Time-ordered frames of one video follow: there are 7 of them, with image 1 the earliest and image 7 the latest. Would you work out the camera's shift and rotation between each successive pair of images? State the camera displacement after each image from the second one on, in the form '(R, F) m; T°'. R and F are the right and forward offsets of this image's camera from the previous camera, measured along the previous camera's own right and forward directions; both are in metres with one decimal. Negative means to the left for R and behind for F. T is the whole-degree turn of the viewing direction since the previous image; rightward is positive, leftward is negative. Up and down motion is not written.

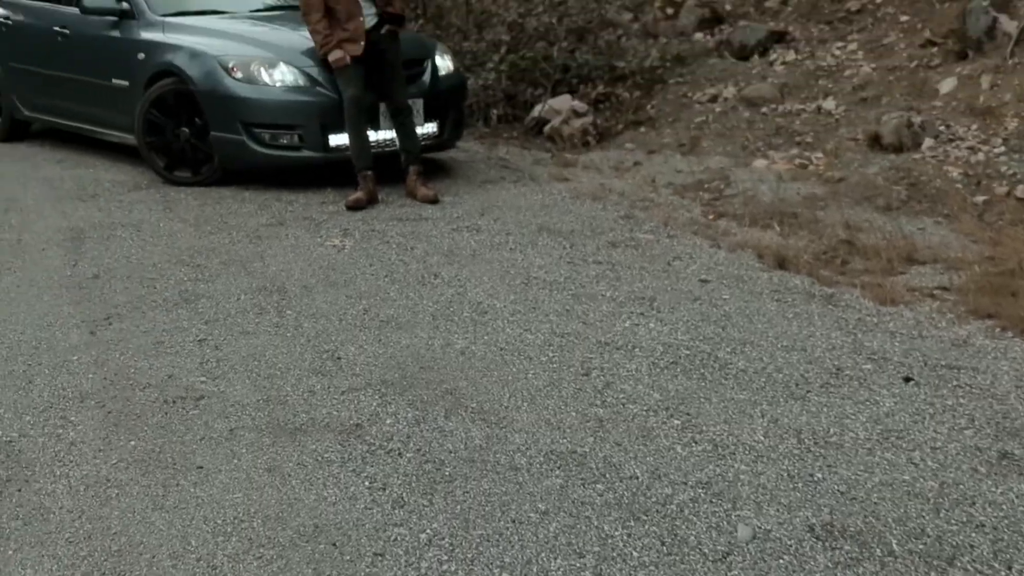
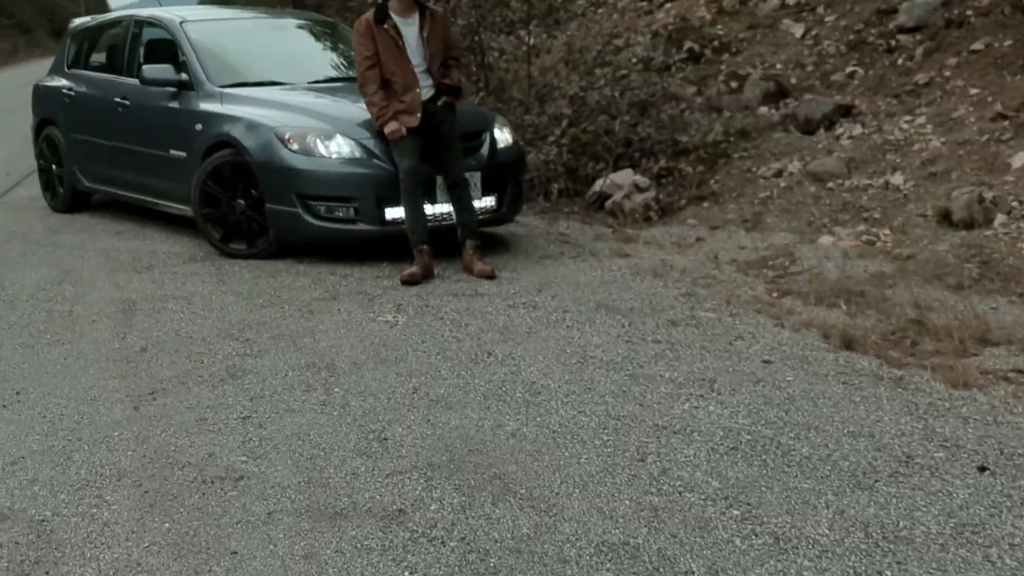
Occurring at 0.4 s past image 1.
(0.0, +0.1) m; -3°
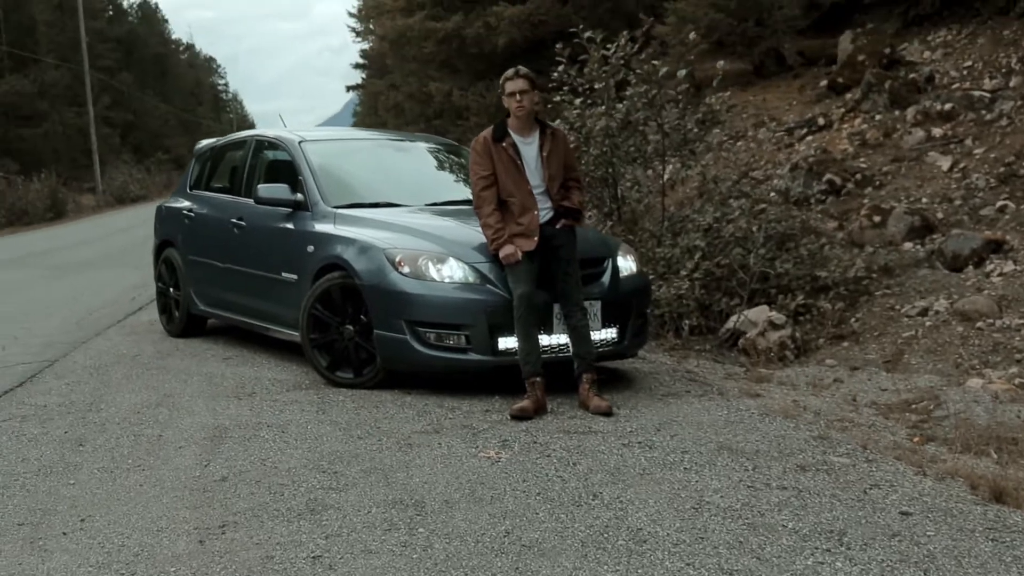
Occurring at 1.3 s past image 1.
(+0.1, +0.4) m; -6°
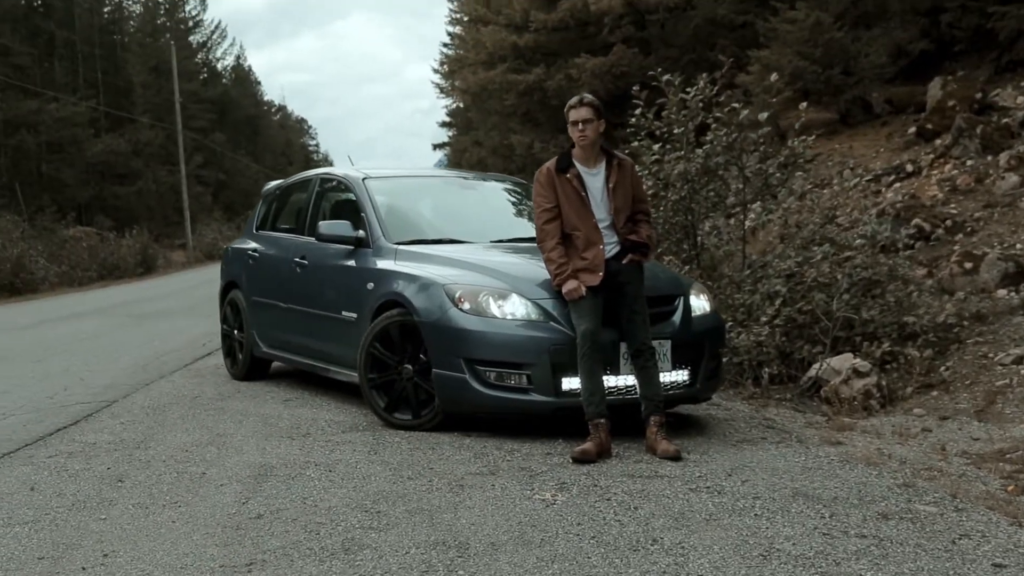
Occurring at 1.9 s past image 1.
(+0.1, +0.3) m; -4°
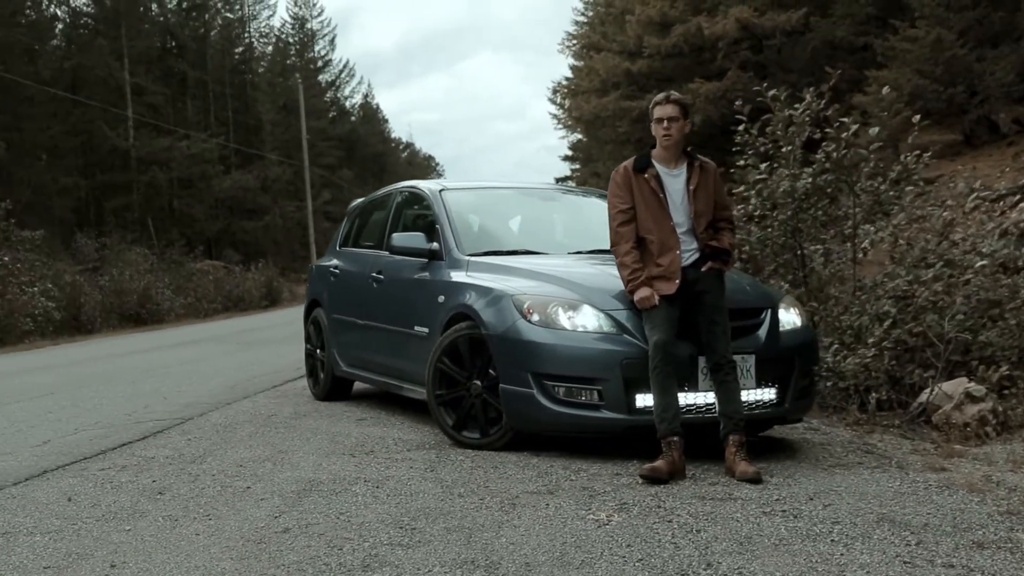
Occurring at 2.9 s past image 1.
(+0.2, +0.4) m; -5°
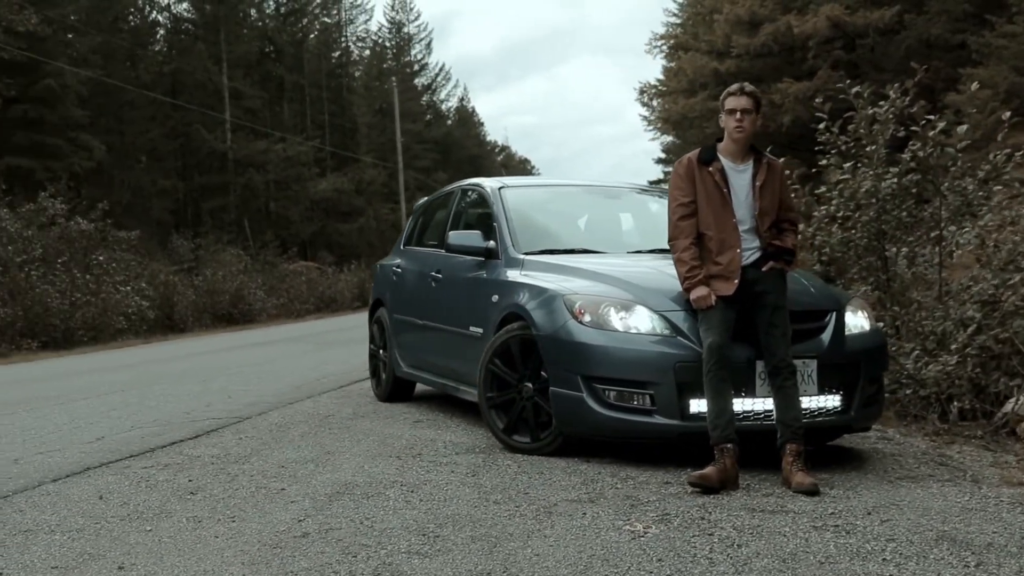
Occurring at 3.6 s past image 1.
(+0.2, +0.2) m; -4°
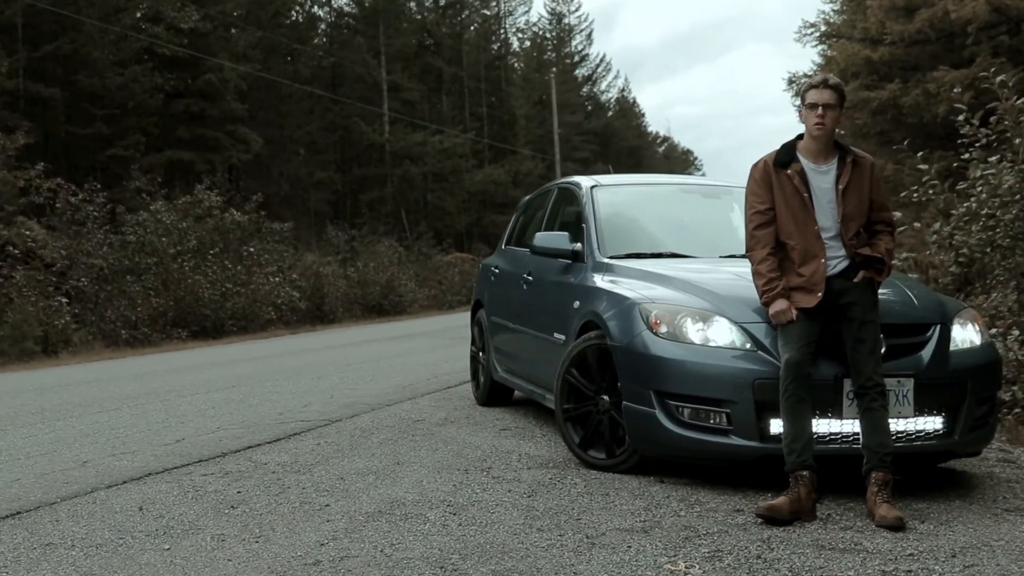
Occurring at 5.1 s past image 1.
(+0.4, +0.4) m; -7°
